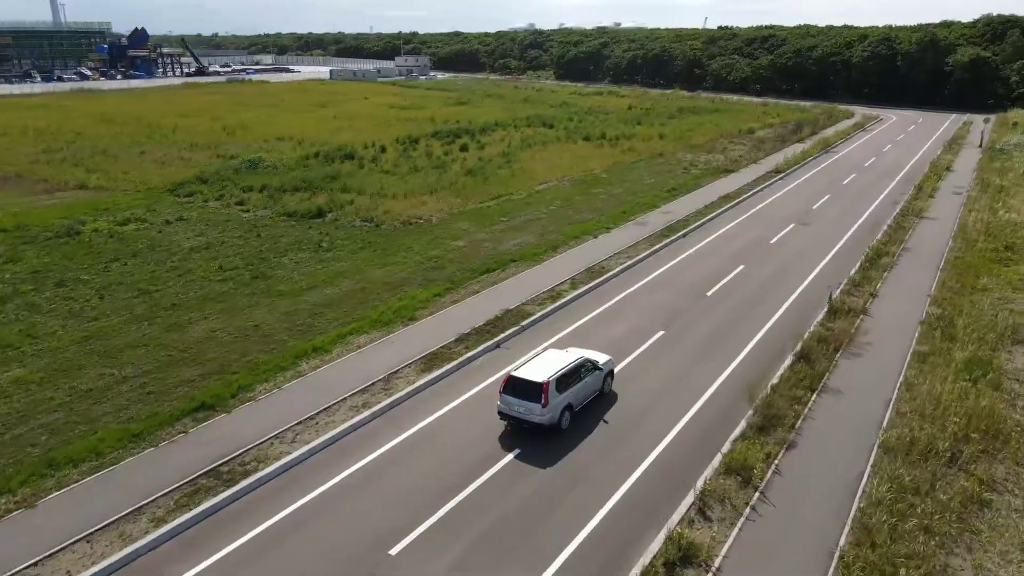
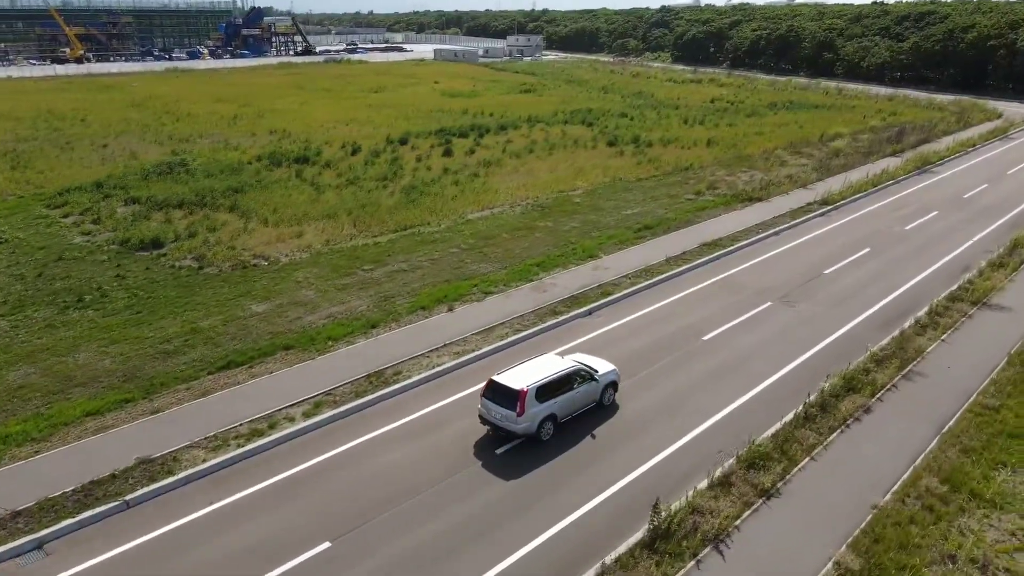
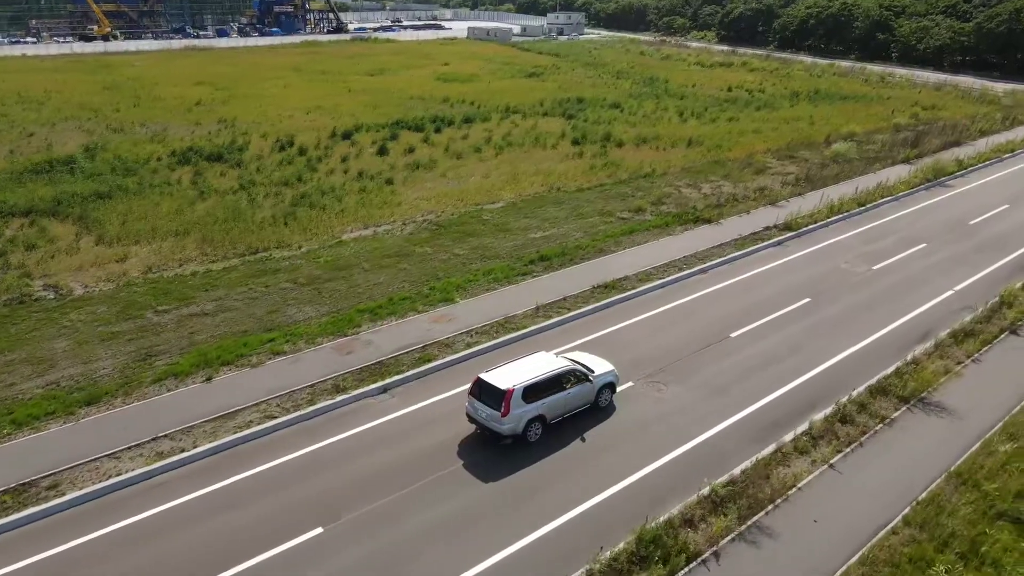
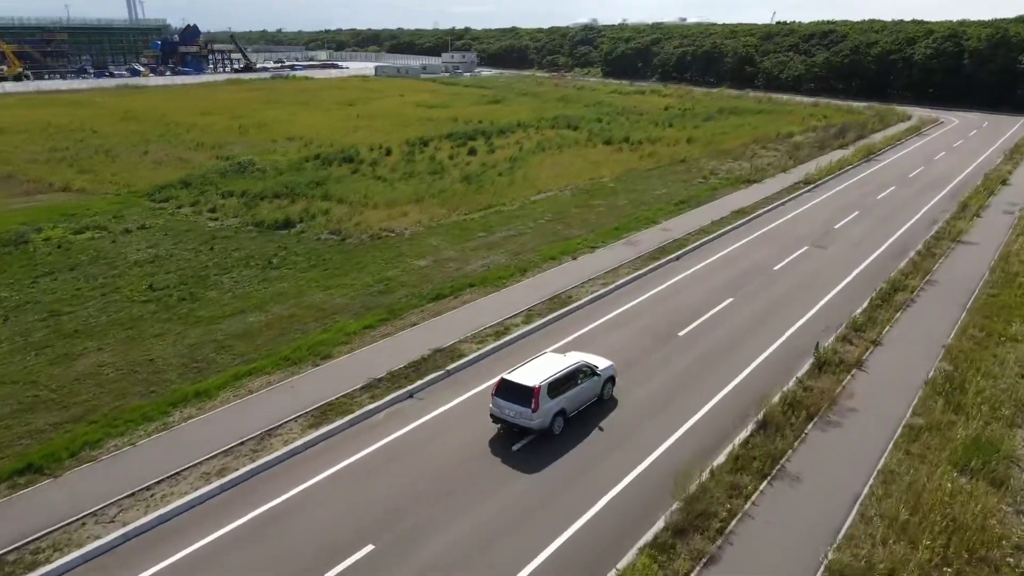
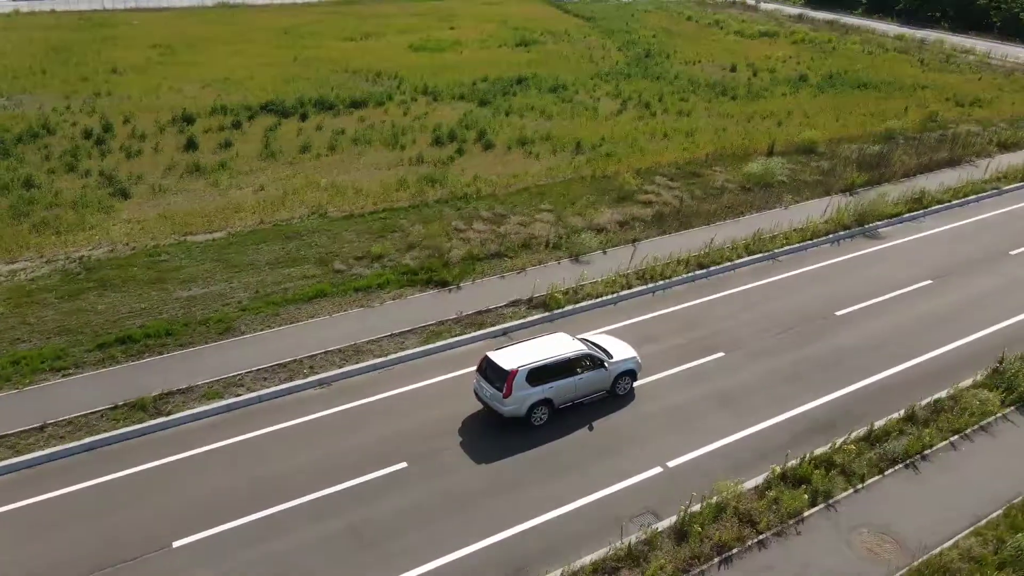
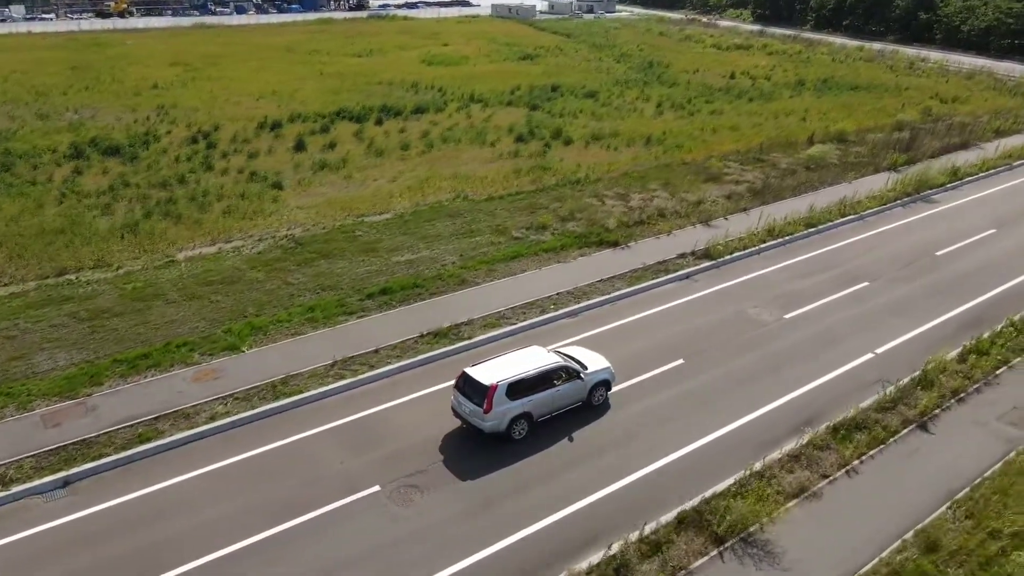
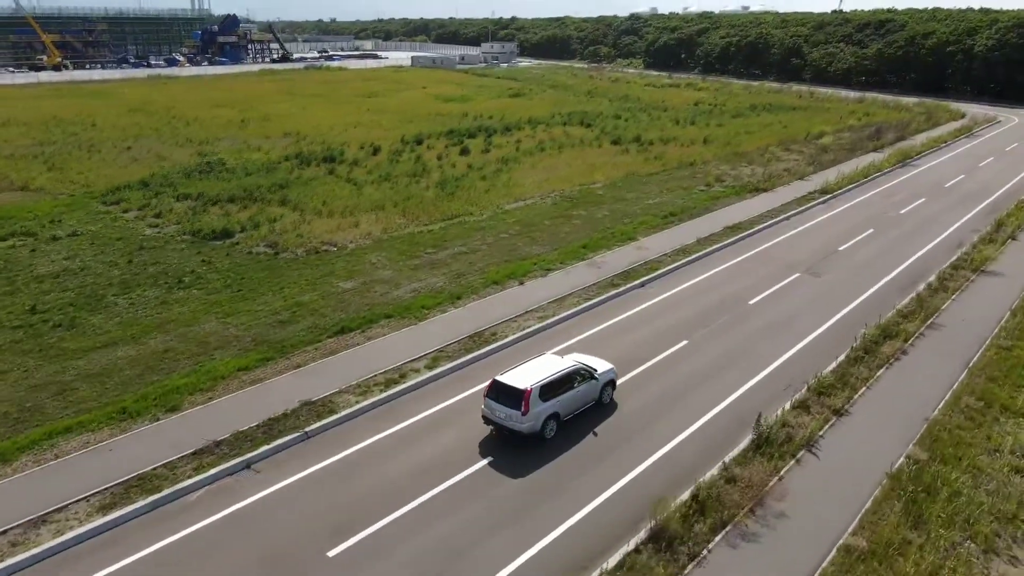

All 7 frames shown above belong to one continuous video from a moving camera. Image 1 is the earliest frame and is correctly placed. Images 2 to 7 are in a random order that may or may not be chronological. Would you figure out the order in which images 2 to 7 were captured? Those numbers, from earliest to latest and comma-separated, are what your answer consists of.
4, 7, 2, 3, 6, 5
